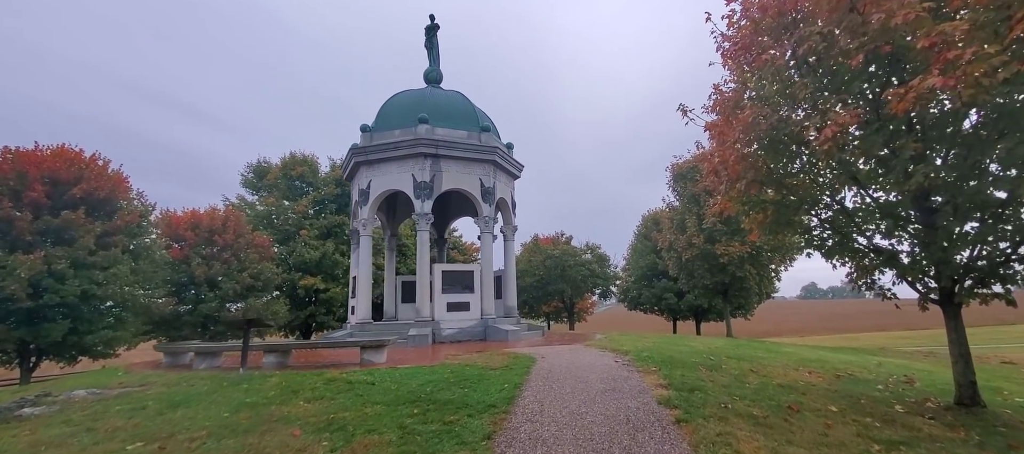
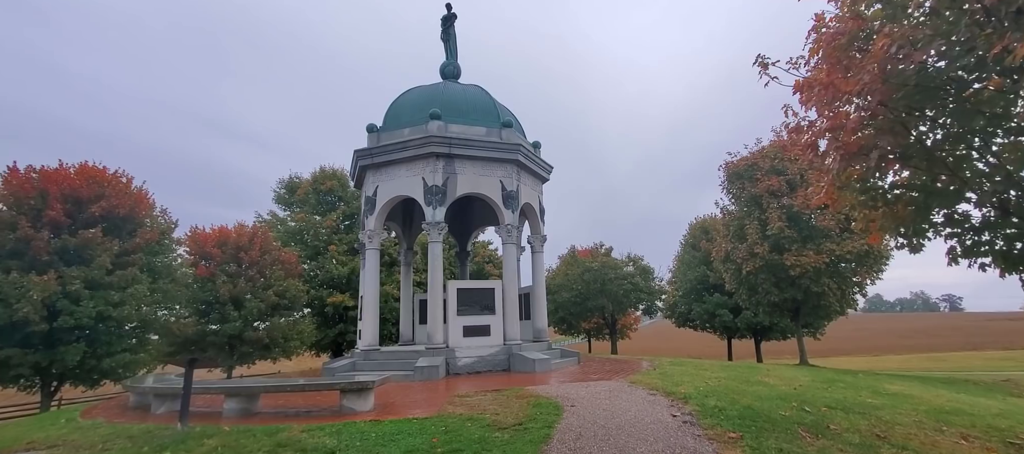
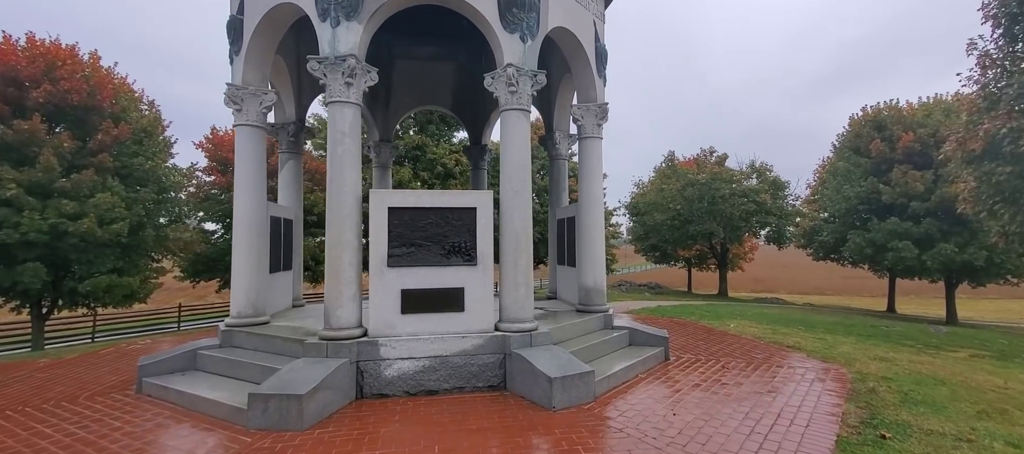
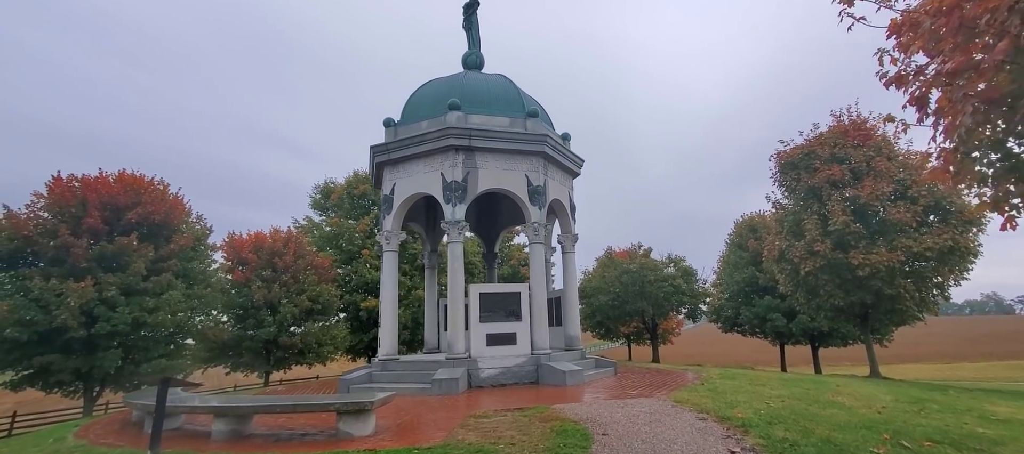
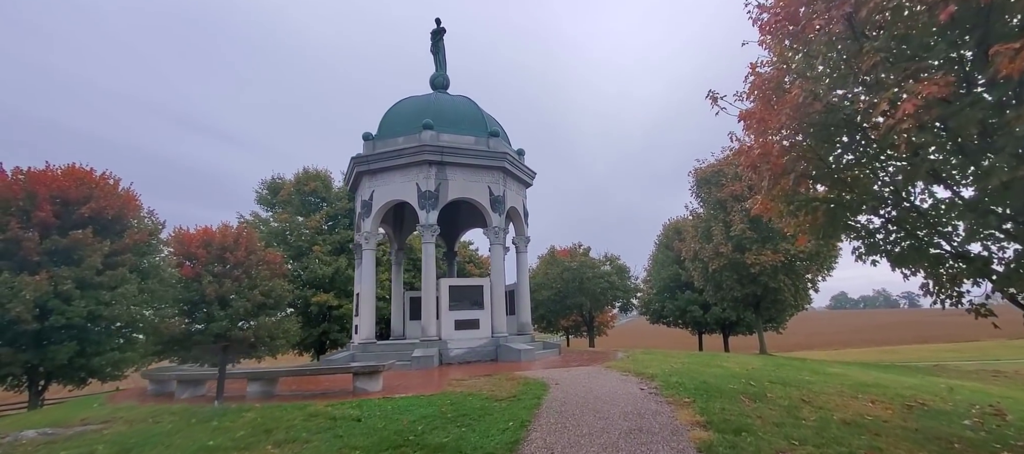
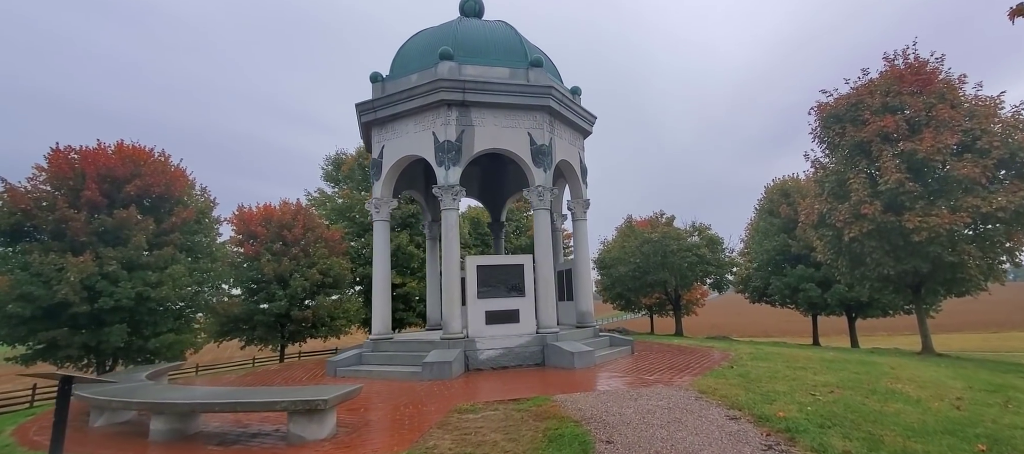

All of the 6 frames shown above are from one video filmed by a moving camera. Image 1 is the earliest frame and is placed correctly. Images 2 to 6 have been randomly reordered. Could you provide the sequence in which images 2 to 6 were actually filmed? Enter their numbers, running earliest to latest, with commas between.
5, 2, 4, 6, 3
